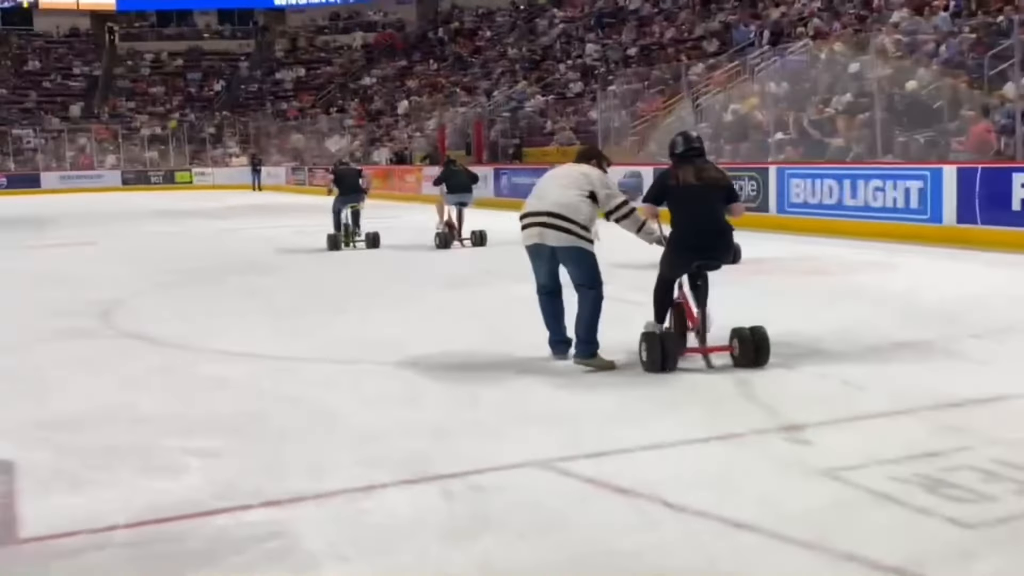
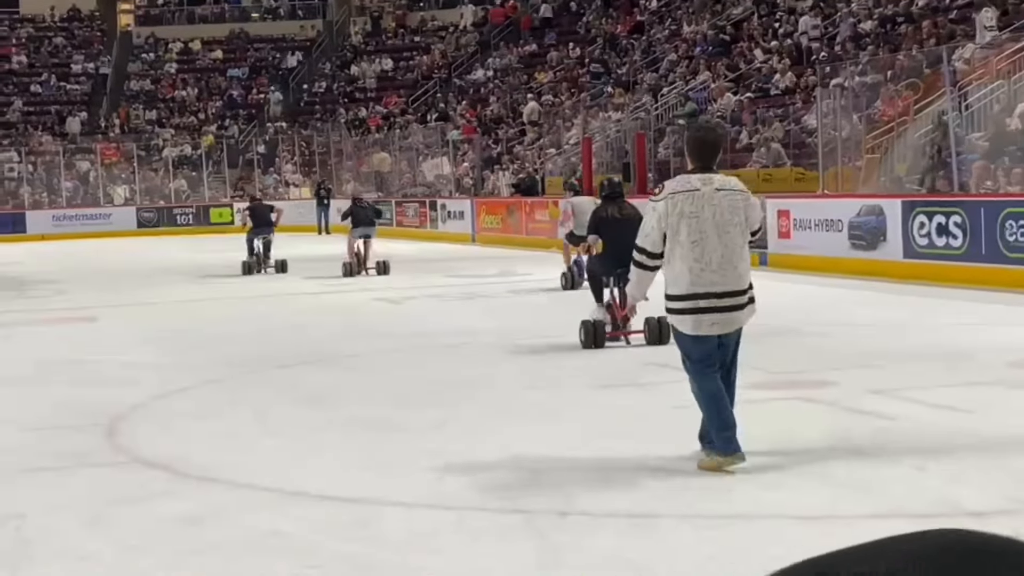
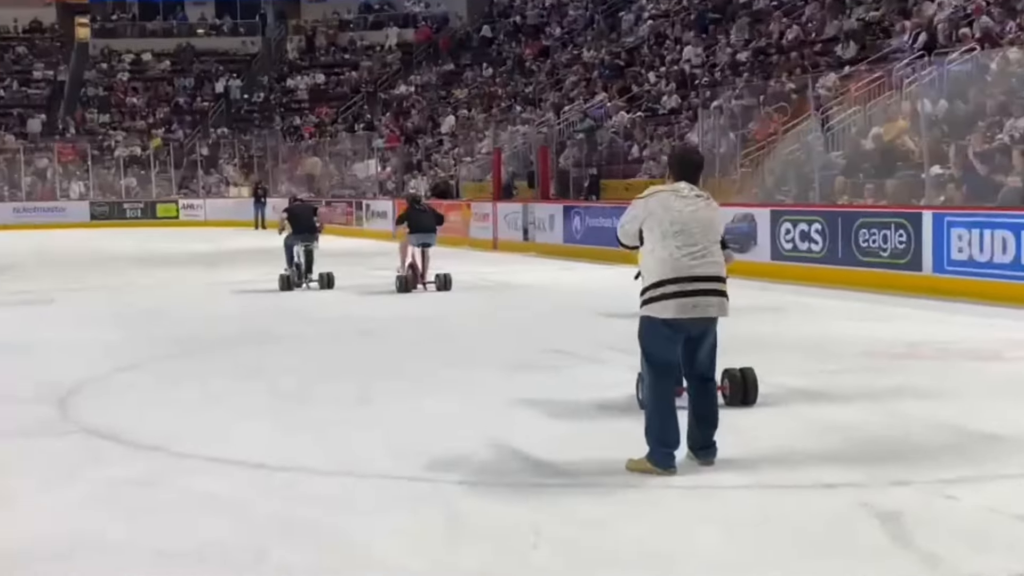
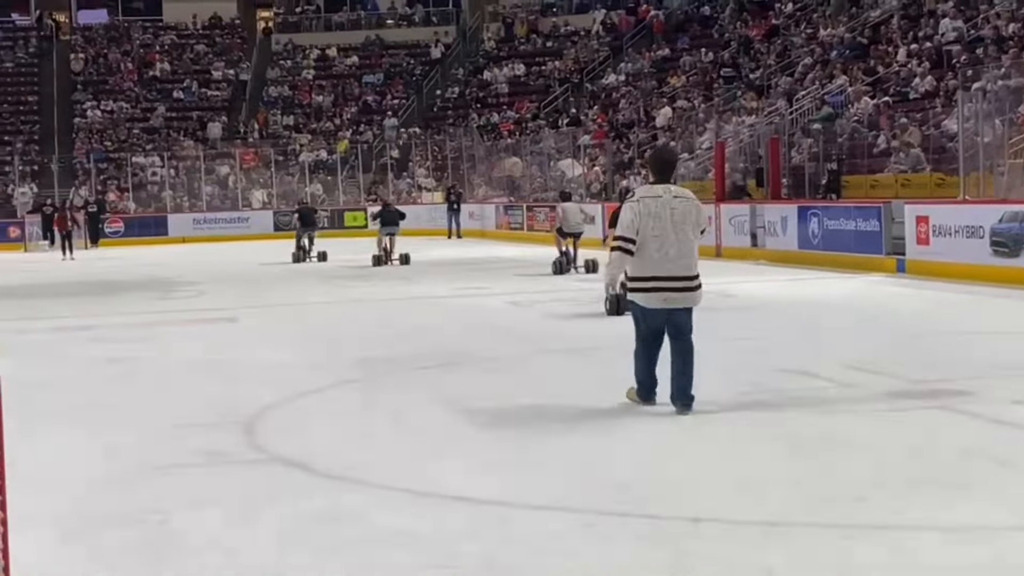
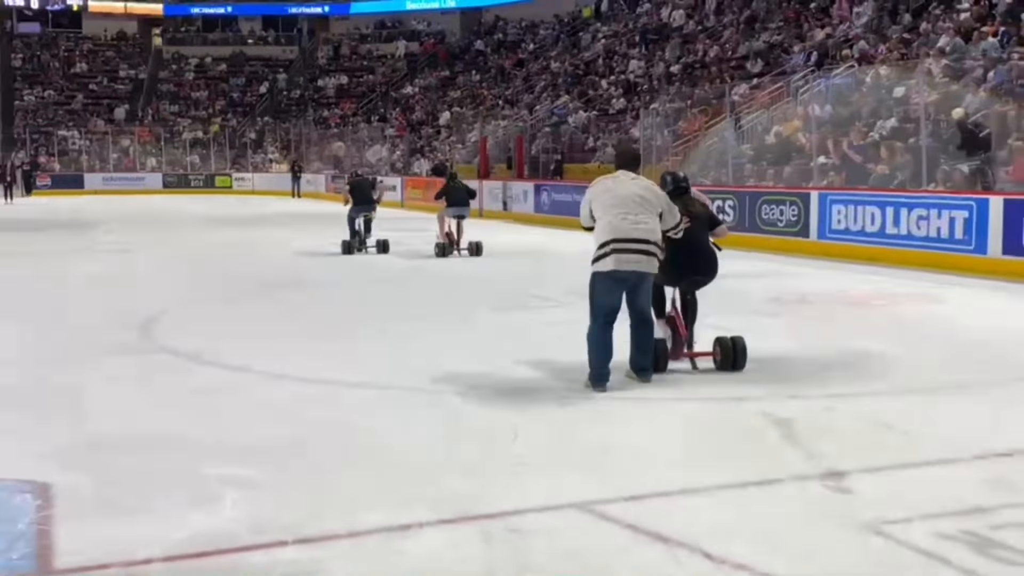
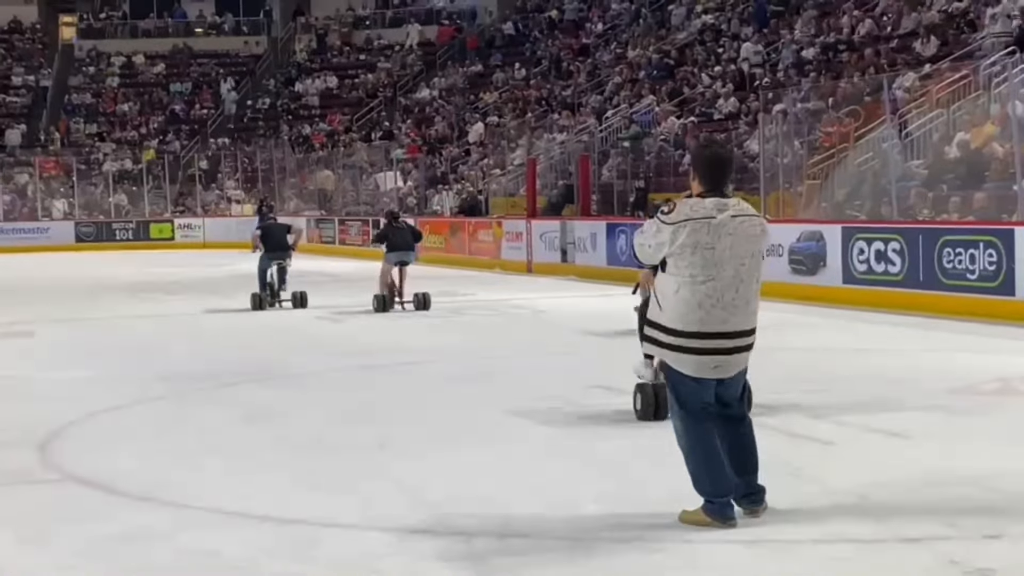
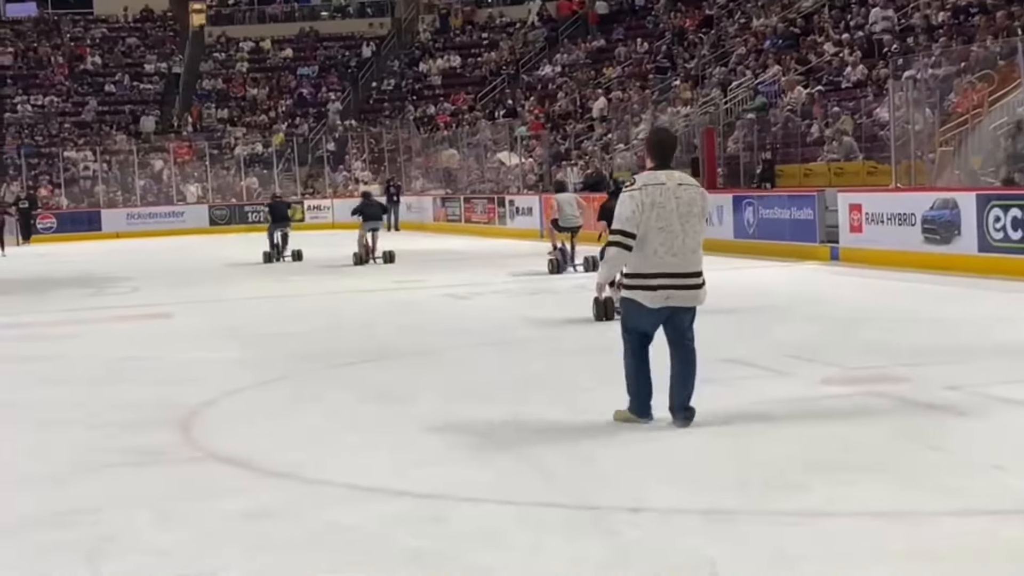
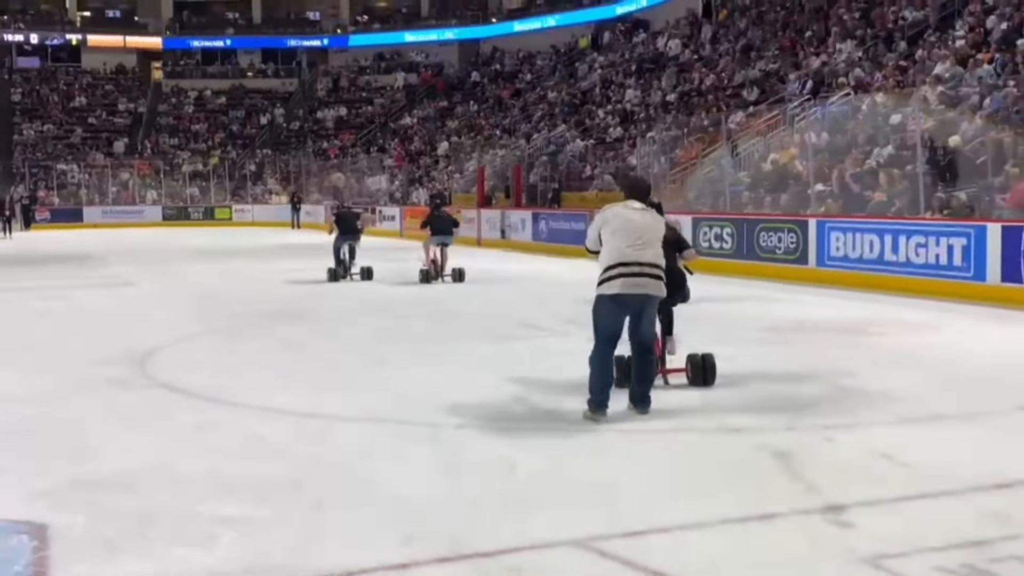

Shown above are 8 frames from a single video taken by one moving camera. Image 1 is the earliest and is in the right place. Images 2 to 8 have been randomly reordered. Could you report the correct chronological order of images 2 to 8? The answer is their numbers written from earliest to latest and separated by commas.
5, 8, 3, 6, 2, 7, 4
